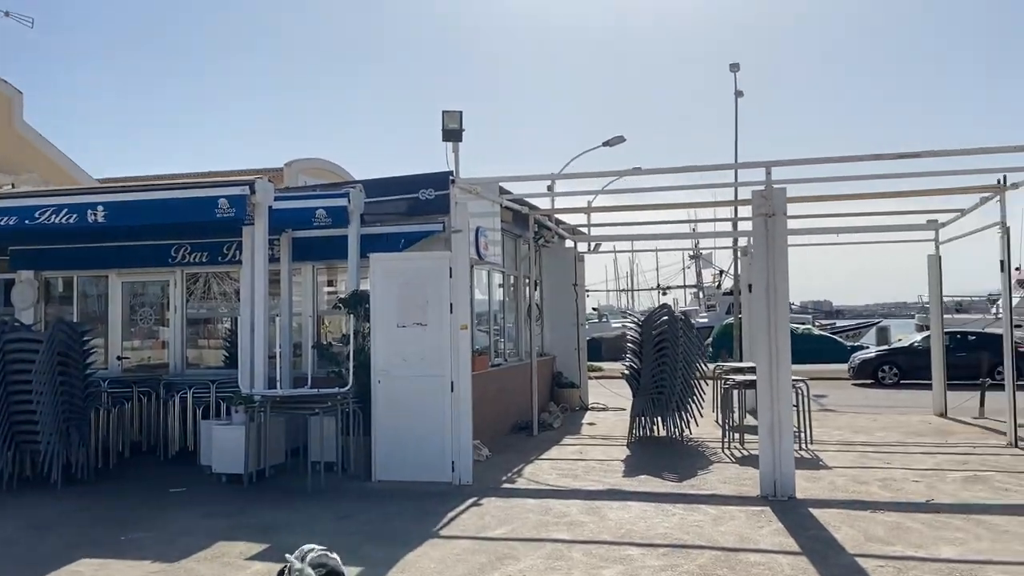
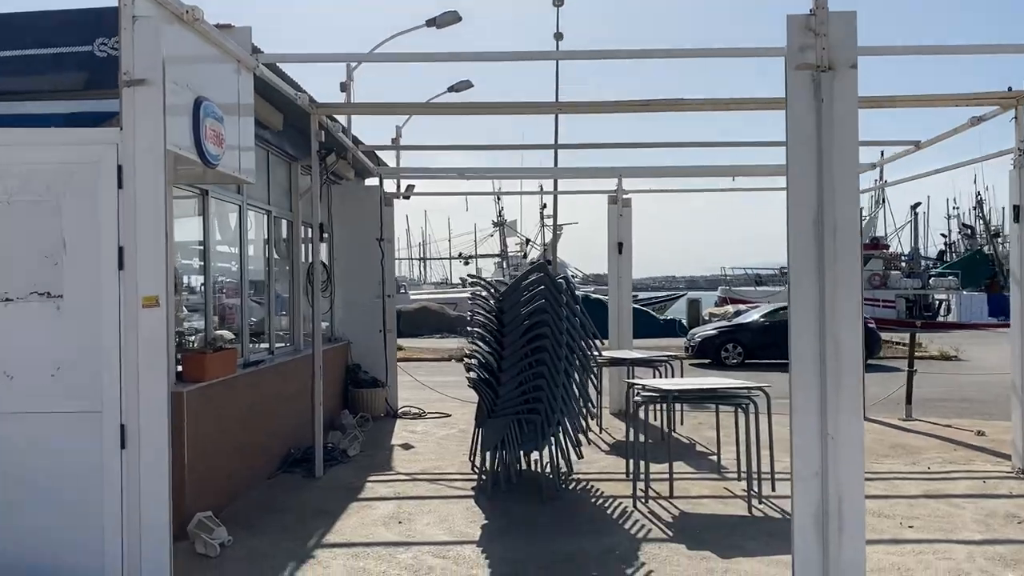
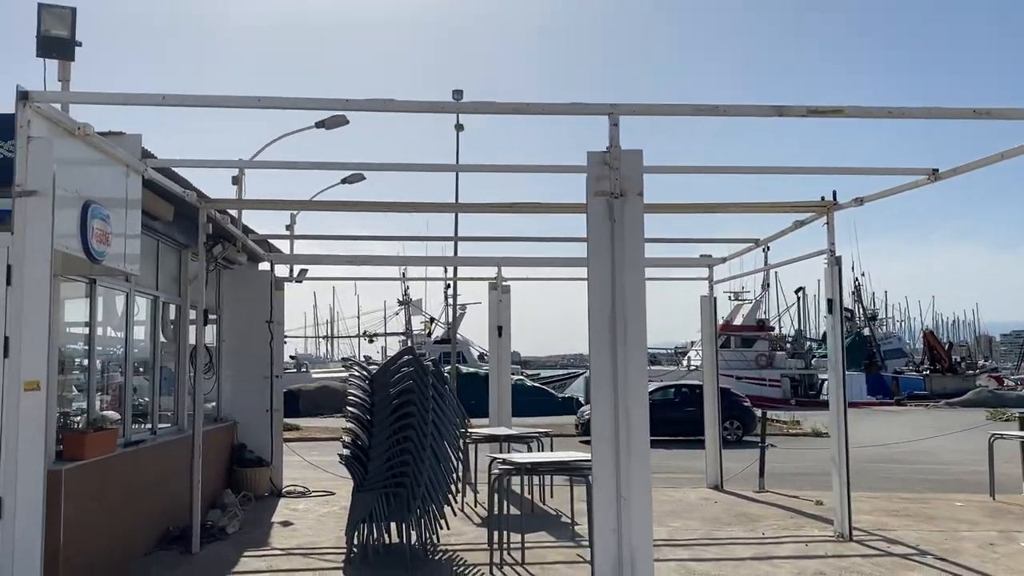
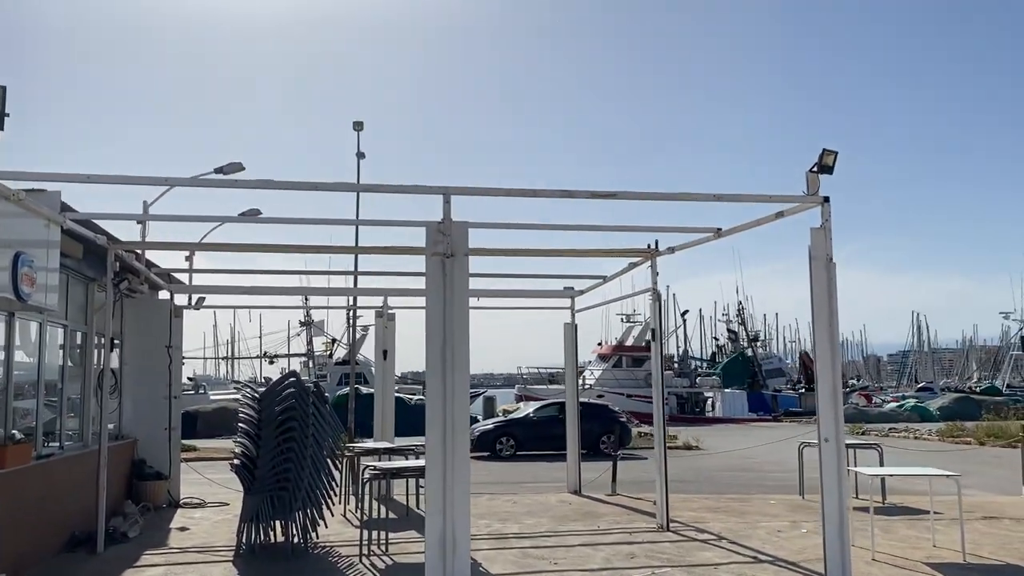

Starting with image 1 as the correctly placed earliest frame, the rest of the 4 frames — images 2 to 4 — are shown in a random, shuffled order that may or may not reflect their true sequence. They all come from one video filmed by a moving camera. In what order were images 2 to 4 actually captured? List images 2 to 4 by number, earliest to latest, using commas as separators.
4, 3, 2
